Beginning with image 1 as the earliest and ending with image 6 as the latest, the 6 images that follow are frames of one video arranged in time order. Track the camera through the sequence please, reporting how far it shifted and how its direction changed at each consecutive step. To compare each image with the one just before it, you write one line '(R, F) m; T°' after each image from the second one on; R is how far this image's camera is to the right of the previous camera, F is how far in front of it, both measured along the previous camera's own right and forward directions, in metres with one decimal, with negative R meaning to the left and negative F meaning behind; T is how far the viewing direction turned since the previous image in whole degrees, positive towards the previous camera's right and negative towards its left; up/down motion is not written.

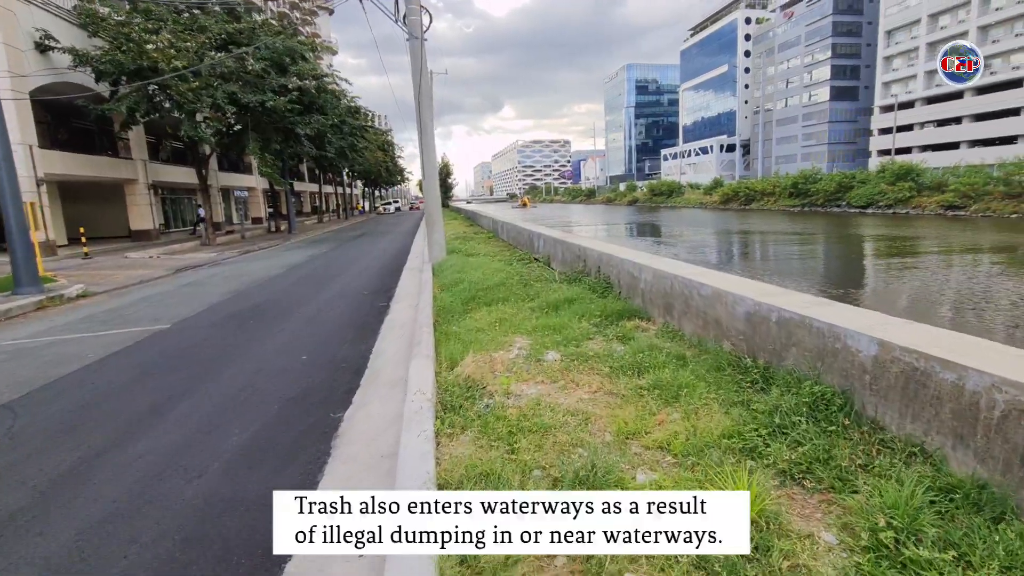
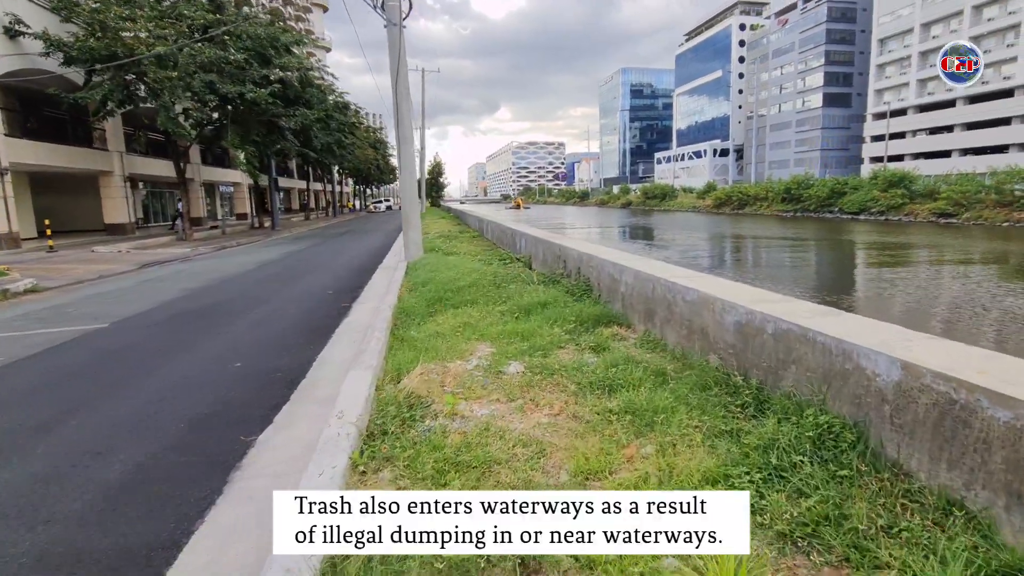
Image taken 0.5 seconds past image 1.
(+0.2, +0.6) m; +1°
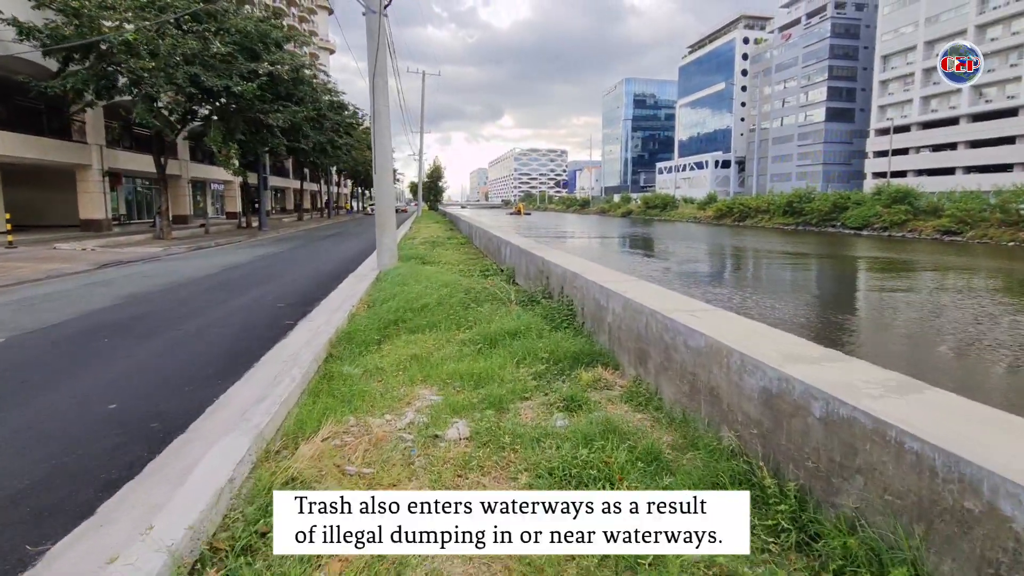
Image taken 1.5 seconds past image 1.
(+0.3, +1.1) m; 0°
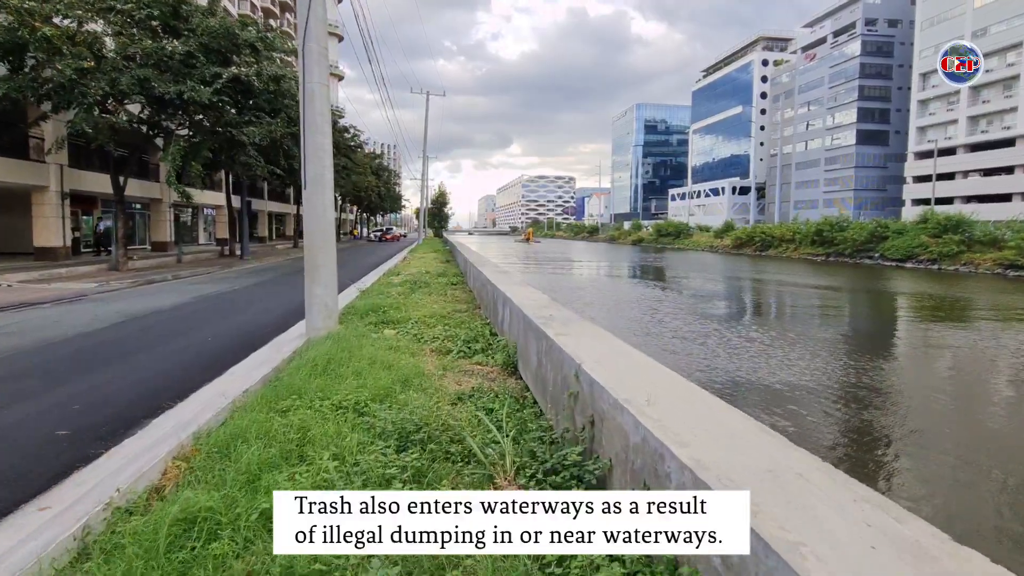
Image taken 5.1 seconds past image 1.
(+0.2, +2.8) m; -1°
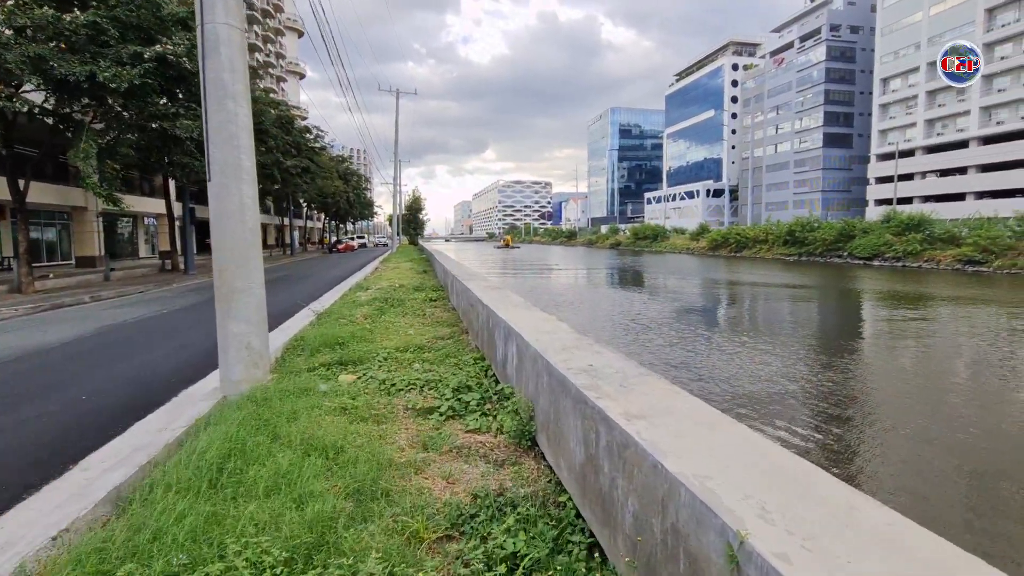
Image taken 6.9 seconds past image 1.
(-0.2, +1.5) m; +2°
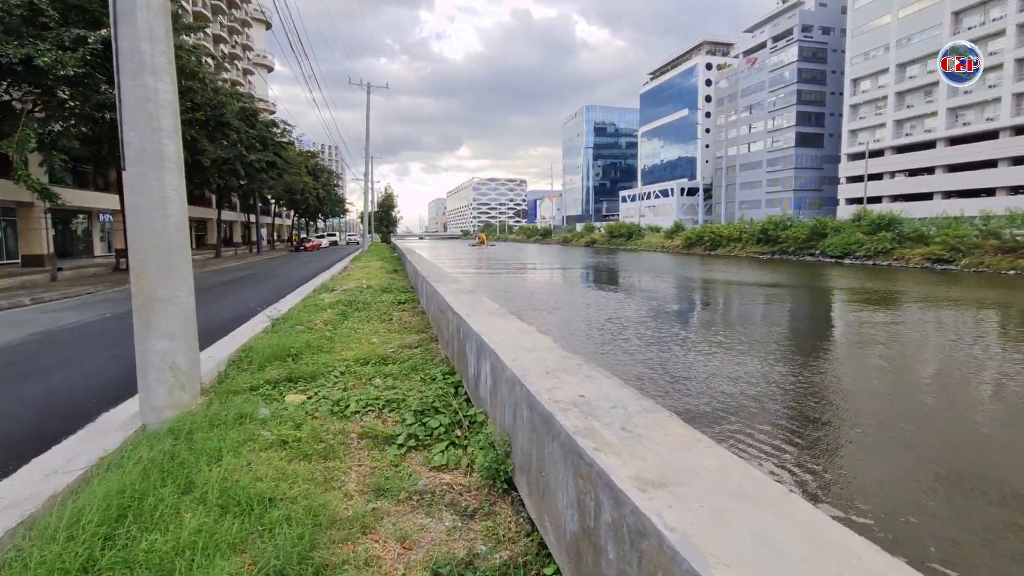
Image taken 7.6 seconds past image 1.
(0.0, +0.5) m; +2°
